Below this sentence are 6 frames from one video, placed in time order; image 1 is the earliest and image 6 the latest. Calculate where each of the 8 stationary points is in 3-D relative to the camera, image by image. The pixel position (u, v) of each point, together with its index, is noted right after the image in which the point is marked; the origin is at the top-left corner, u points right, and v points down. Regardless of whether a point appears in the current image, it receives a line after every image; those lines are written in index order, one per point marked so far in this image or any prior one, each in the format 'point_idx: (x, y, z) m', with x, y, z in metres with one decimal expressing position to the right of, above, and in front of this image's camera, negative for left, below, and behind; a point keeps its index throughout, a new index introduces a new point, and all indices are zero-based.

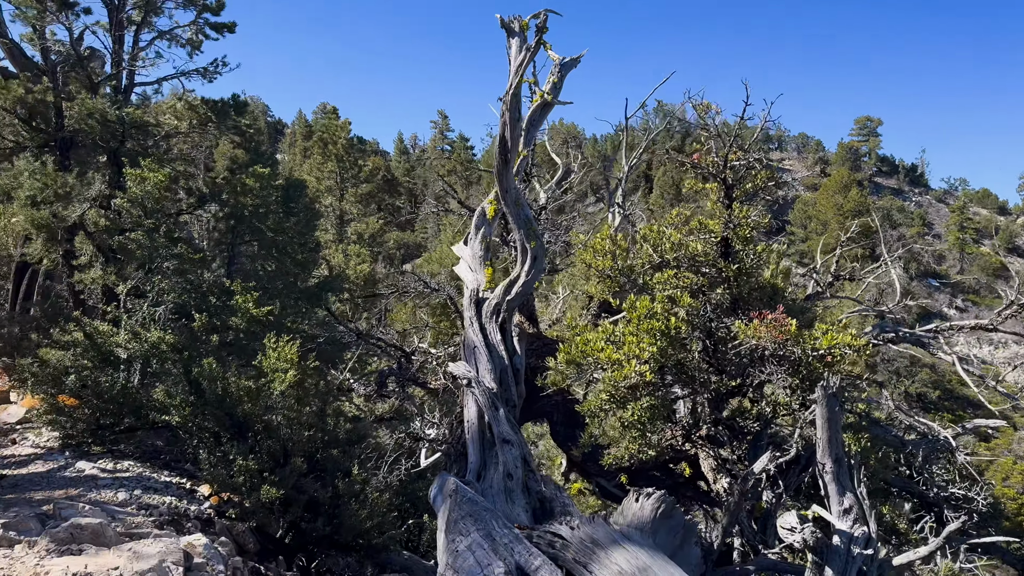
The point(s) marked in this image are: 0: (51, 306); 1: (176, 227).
0: (-9.4, -0.3, +15.9) m
1: (-5.9, +1.1, +13.8) m
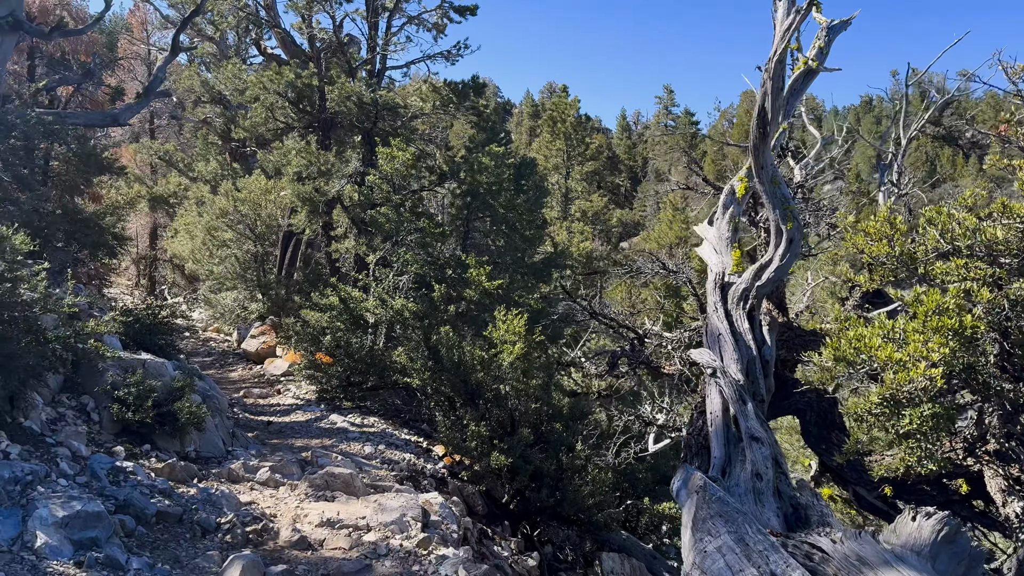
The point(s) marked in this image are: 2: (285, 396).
0: (-4.6, +0.4, +17.7) m
1: (-1.7, +1.6, +14.7) m
2: (-3.7, -1.8, +12.8) m
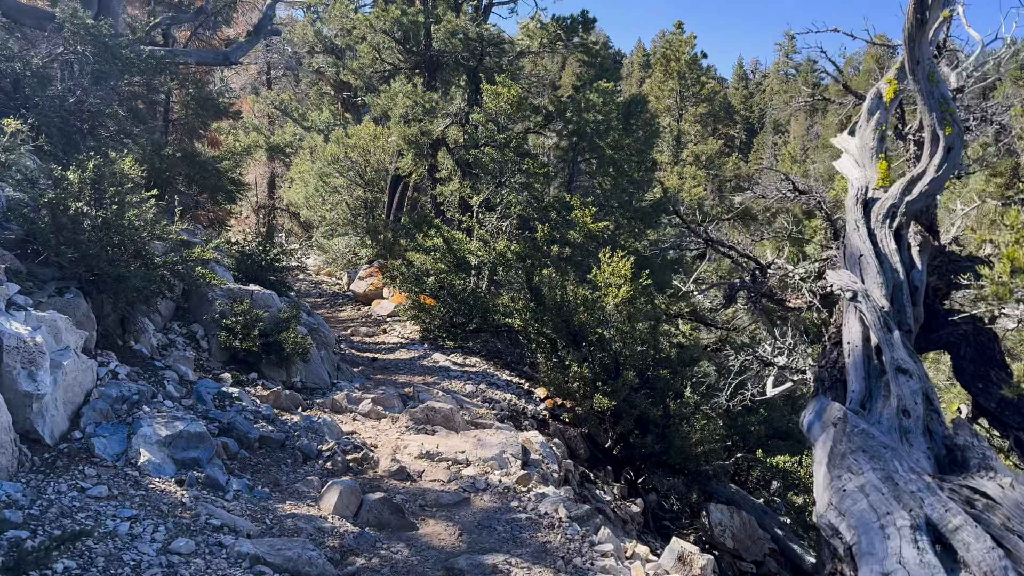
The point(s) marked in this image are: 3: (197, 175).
0: (-2.2, +1.7, +17.7) m
1: (+0.2, +2.7, +14.3) m
2: (-2.0, -0.8, +12.9) m
3: (-7.3, +2.6, +18.0) m
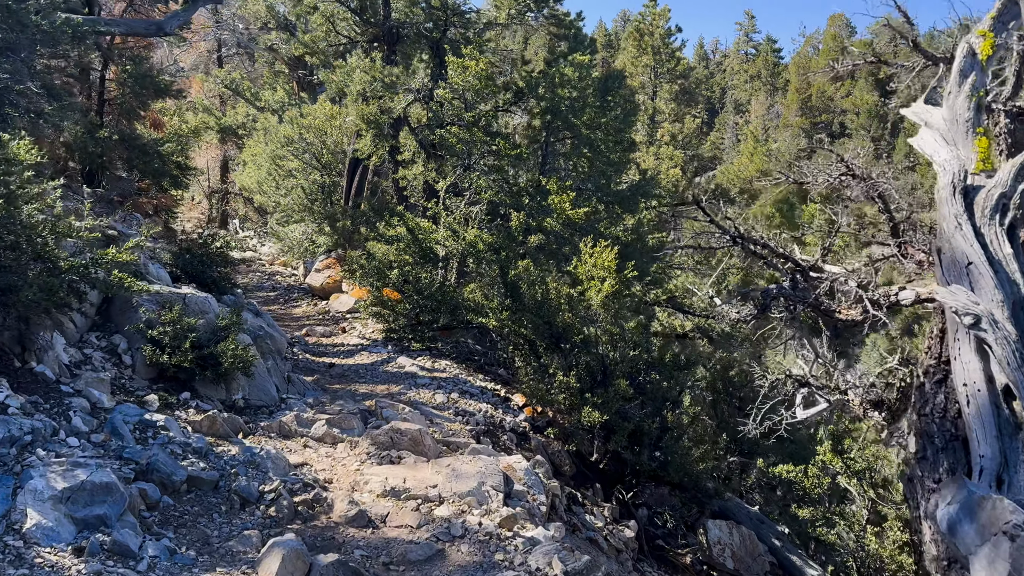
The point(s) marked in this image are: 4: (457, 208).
0: (-2.9, +1.9, +16.5) m
1: (-0.3, +2.8, +13.1) m
2: (-2.4, -0.7, +11.7) m
3: (-8.0, +2.7, +16.5) m
4: (-0.9, +1.3, +12.5) m
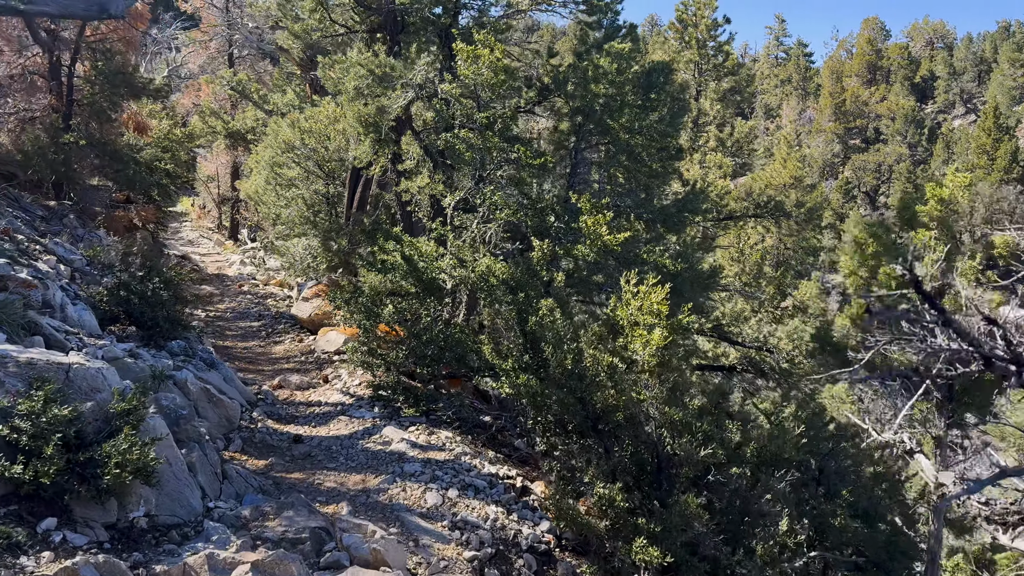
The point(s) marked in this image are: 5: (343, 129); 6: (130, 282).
0: (-2.4, +1.3, +14.3) m
1: (0.0, +2.3, +10.8) m
2: (-2.2, -1.2, +9.5) m
3: (-7.6, +2.2, +14.5) m
4: (-0.6, +0.8, +10.2) m
5: (-3.3, +3.1, +15.3) m
6: (-4.3, +0.1, +8.7) m
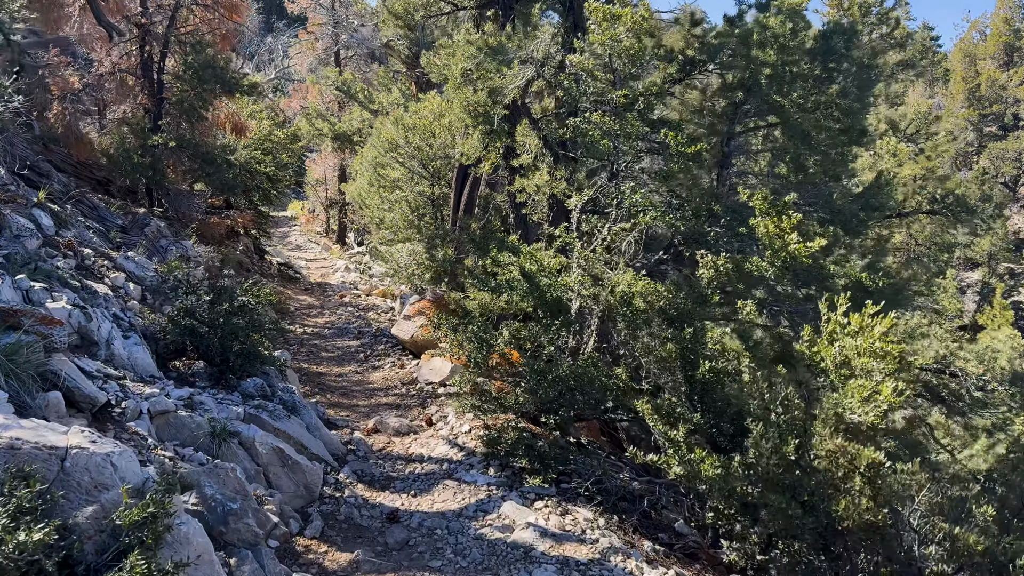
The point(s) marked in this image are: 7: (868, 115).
0: (-0.3, +1.1, +12.5) m
1: (+1.6, +2.1, +8.8) m
2: (-0.7, -1.4, +7.7) m
3: (-5.4, +2.0, +13.4) m
4: (+0.9, +0.5, +8.2) m
5: (-1.1, +2.9, +13.6) m
6: (-2.9, -0.2, +7.3) m
7: (+4.4, +2.2, +10.0) m
